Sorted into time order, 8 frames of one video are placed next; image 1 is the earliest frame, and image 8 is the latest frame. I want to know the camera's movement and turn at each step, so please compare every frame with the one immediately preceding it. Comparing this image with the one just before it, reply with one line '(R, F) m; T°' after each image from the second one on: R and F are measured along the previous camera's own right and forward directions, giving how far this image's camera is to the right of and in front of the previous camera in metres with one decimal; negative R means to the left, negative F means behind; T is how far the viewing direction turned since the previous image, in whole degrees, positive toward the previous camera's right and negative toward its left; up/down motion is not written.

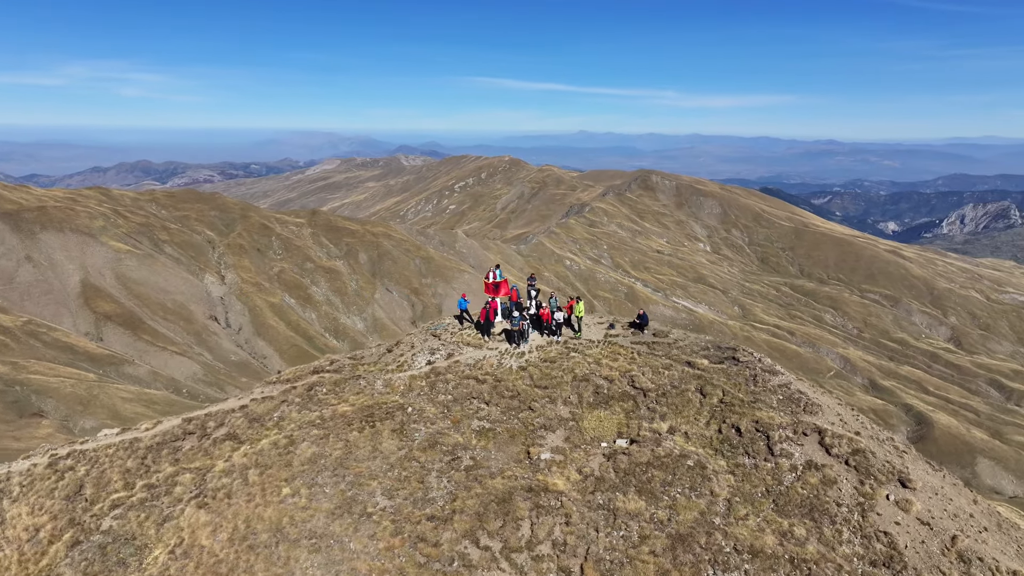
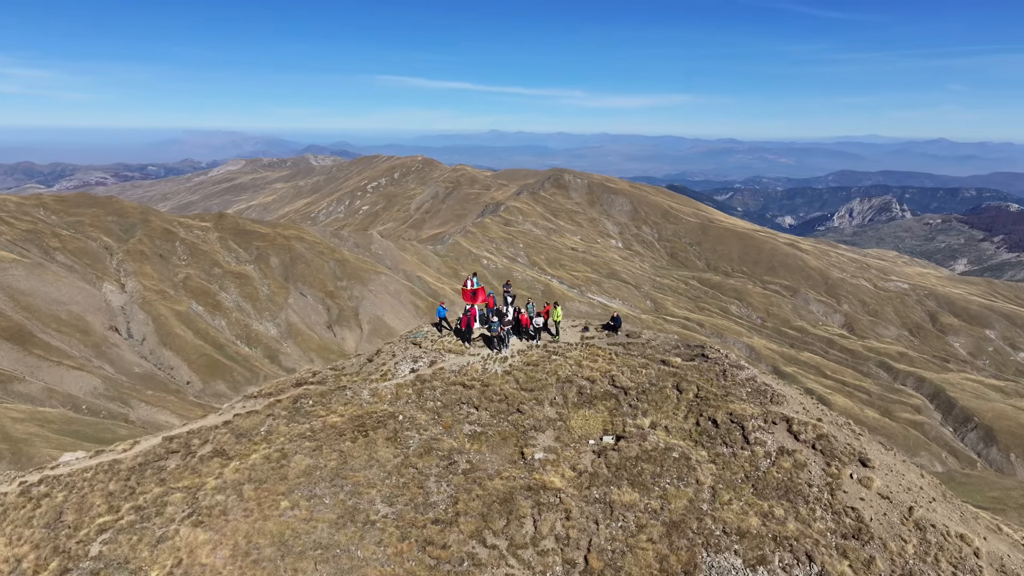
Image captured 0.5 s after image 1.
(-2.1, -0.7) m; +7°
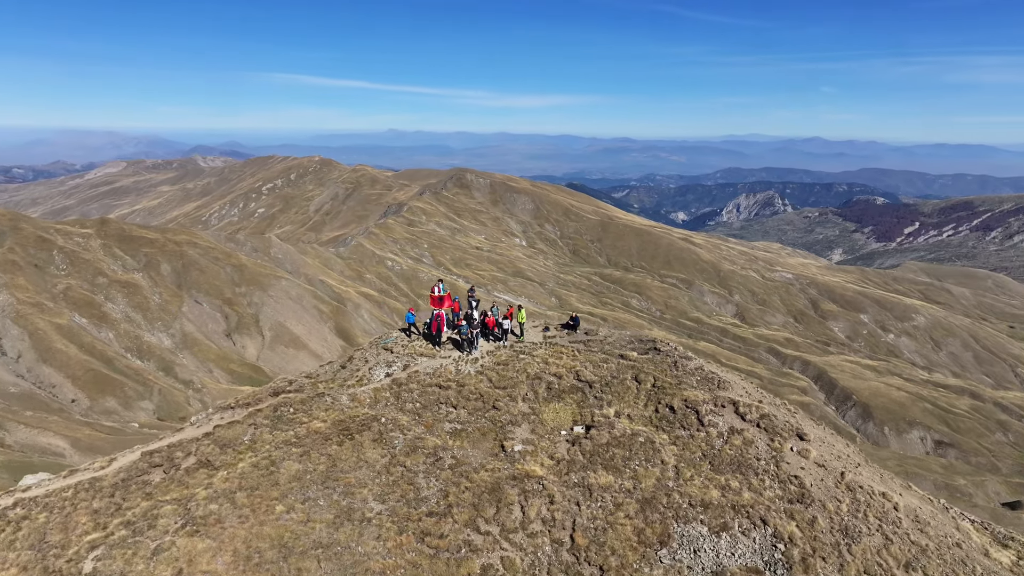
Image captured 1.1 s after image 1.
(-2.2, -1.5) m; +8°
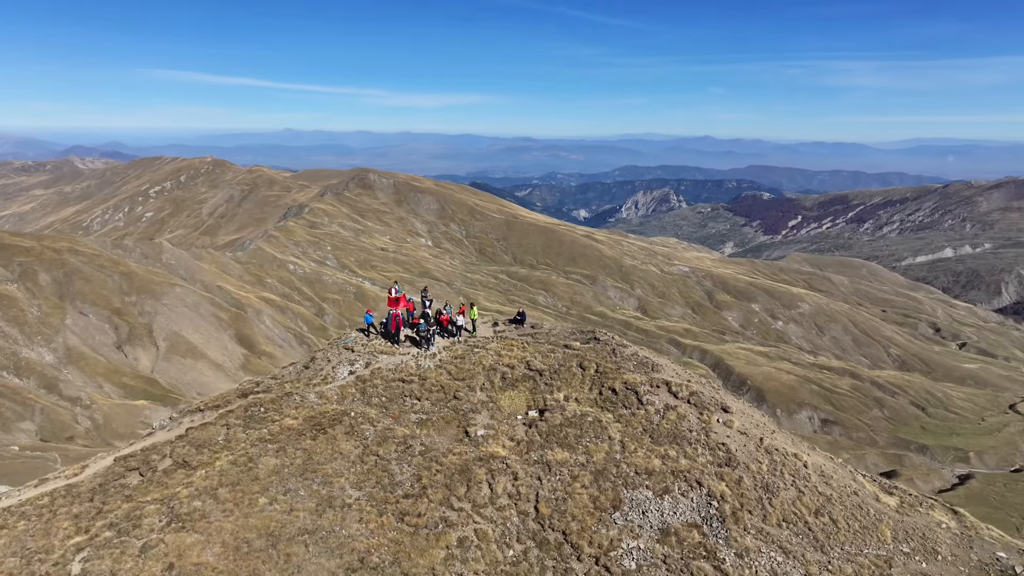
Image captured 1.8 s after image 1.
(-1.8, -2.1) m; +8°
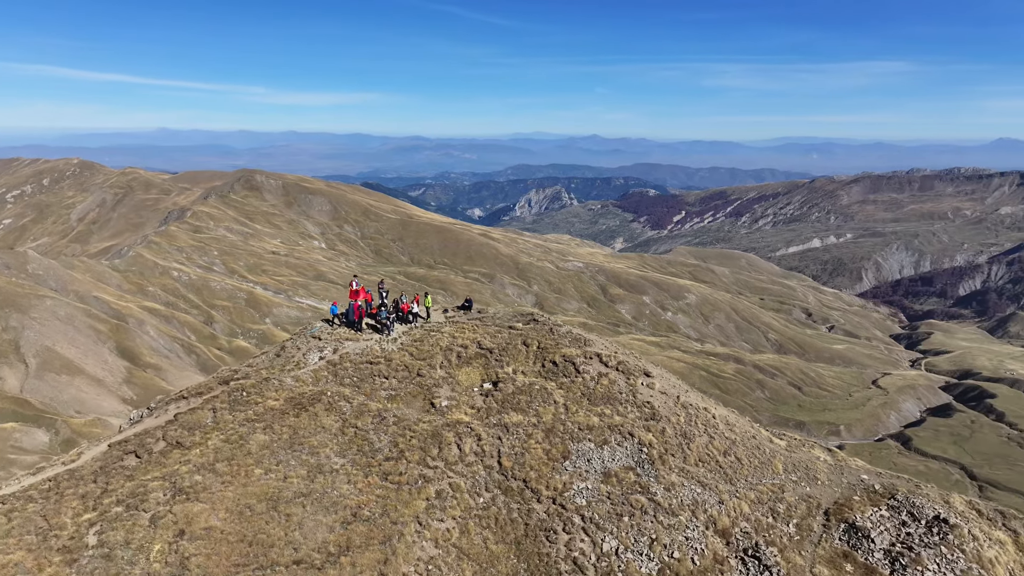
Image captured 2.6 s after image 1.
(-2.3, -3.6) m; +8°
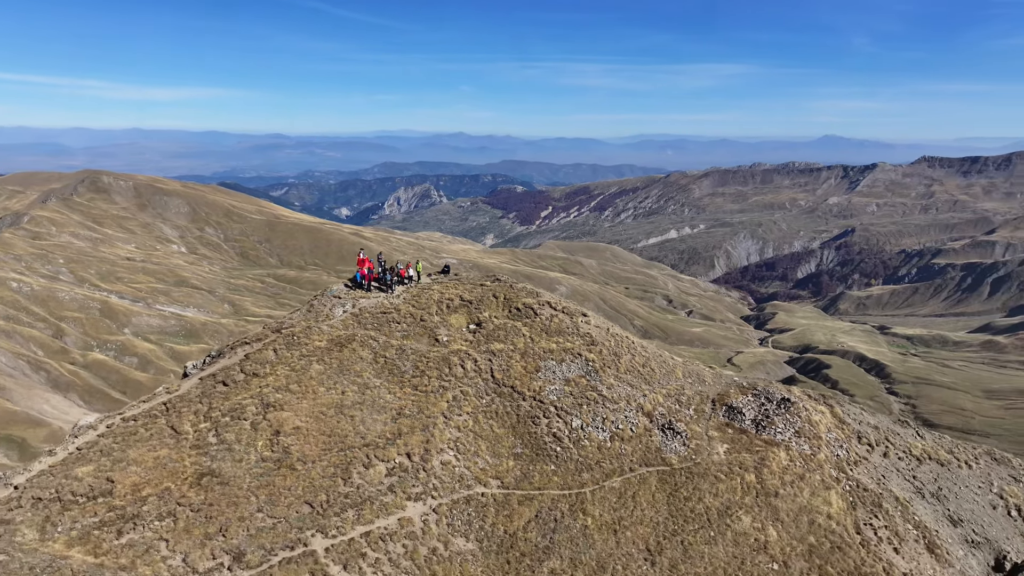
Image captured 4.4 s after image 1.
(-5.7, -9.6) m; +10°
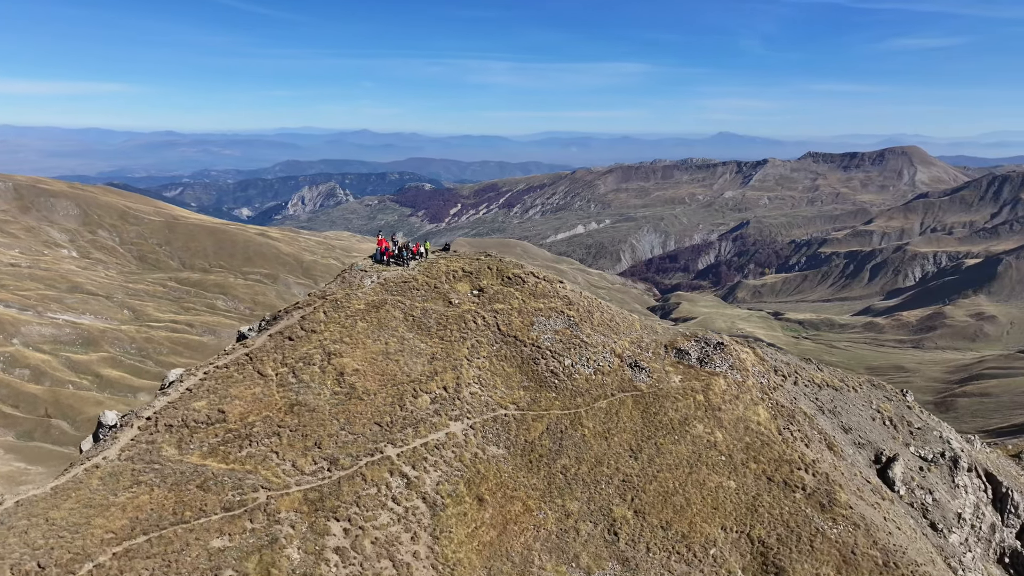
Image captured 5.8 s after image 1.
(-5.7, -8.7) m; +7°
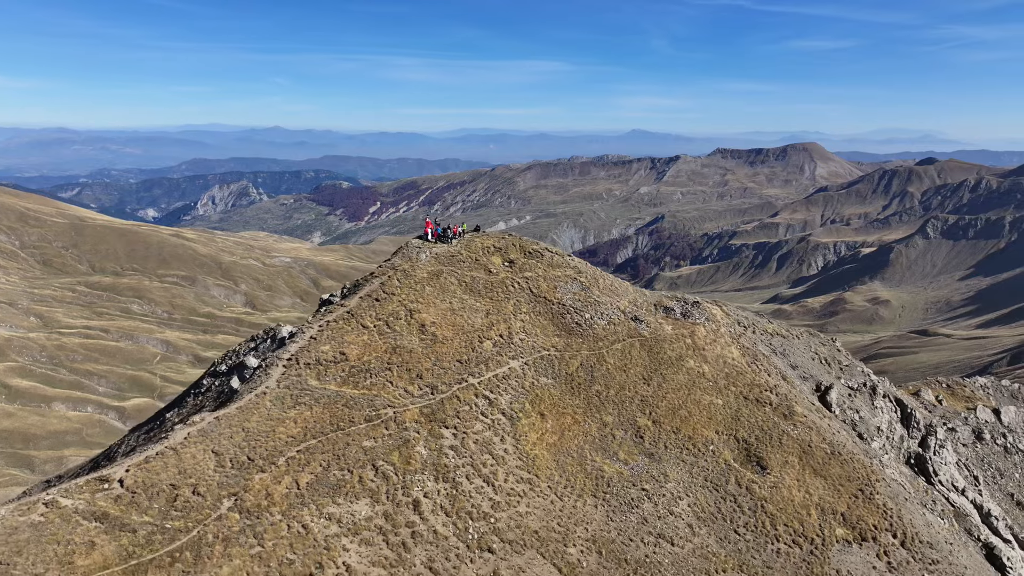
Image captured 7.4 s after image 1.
(-8.5, -10.6) m; +6°
